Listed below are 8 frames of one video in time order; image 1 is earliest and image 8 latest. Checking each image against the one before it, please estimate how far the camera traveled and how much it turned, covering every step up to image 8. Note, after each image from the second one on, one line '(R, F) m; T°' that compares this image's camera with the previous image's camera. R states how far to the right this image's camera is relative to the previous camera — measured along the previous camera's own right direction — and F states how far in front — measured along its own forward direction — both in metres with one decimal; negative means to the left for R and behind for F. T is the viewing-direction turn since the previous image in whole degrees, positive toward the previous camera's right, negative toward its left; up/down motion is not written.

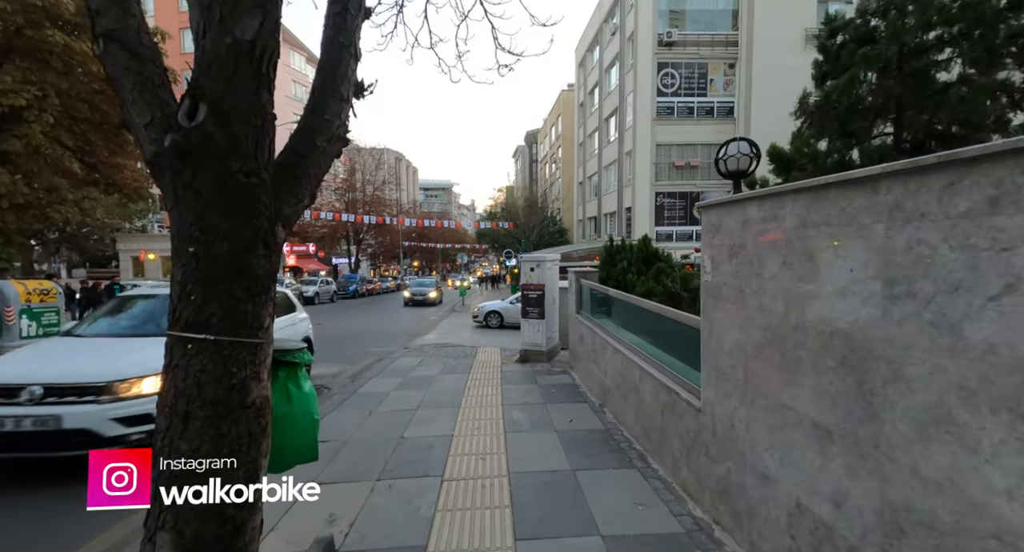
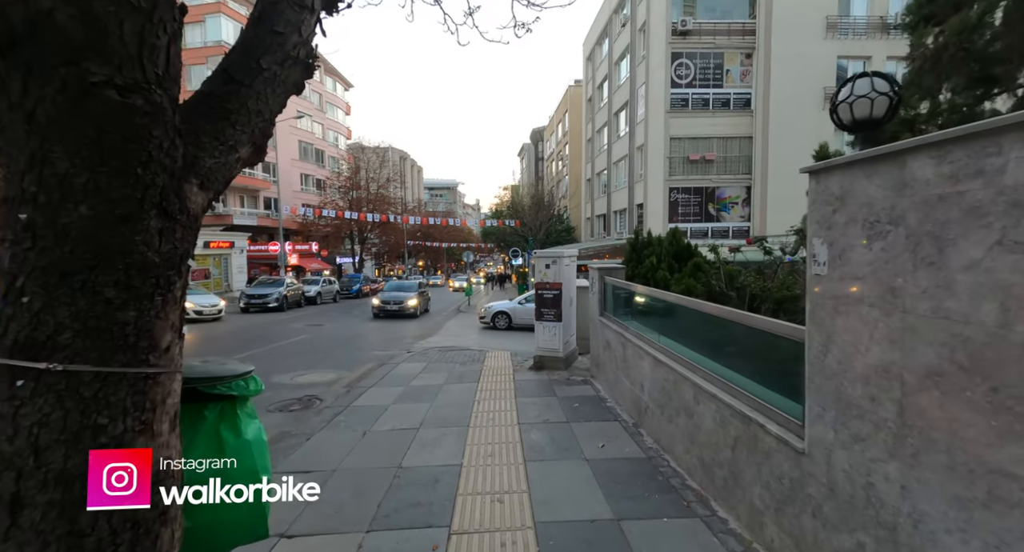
(-0.1, +0.8) m; -1°
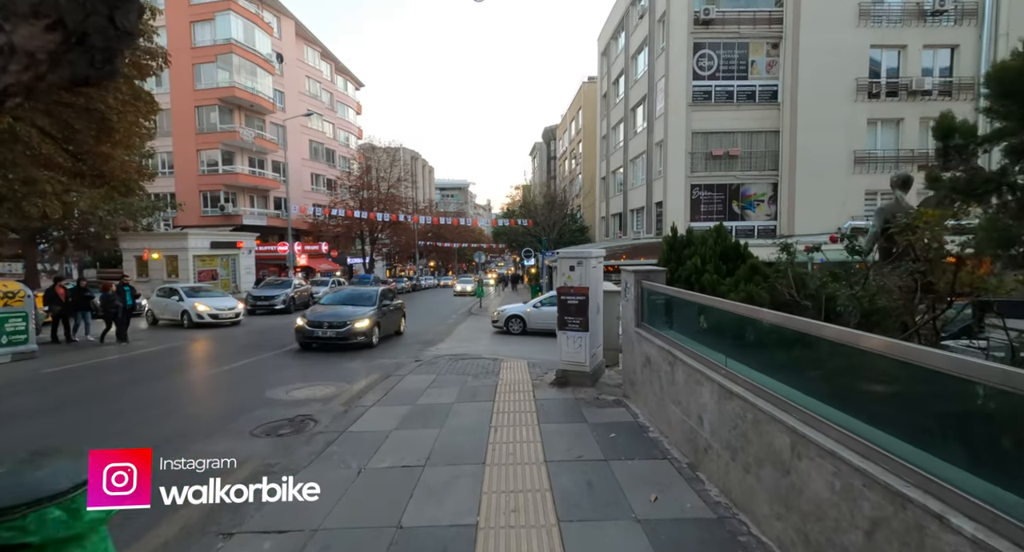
(-0.1, +0.9) m; -1°
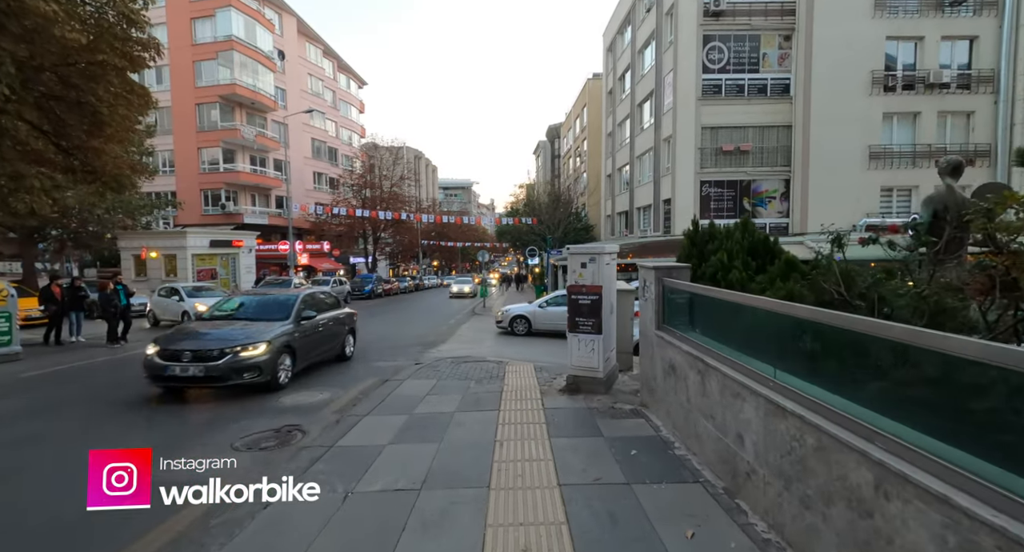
(0.0, +0.5) m; 0°
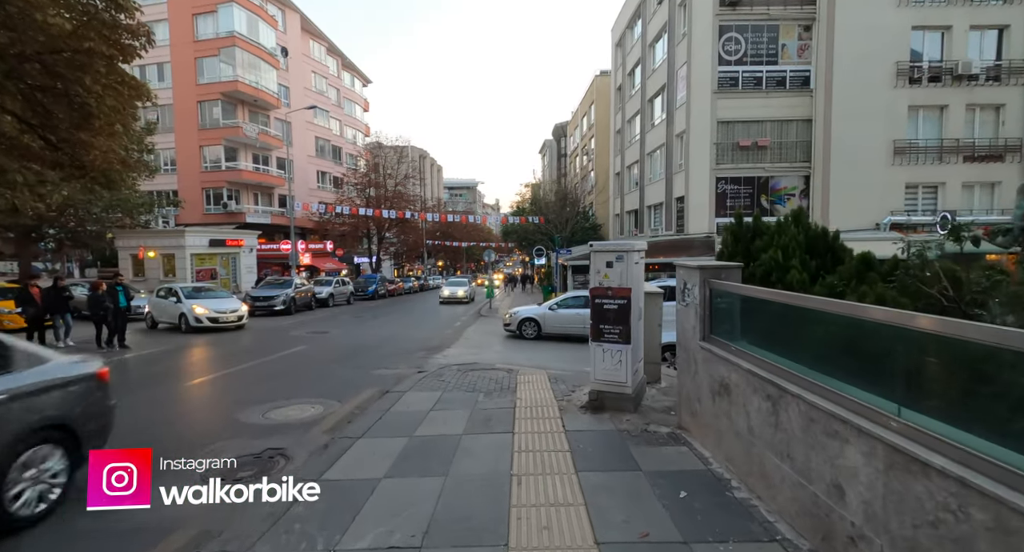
(-0.1, +0.7) m; -1°
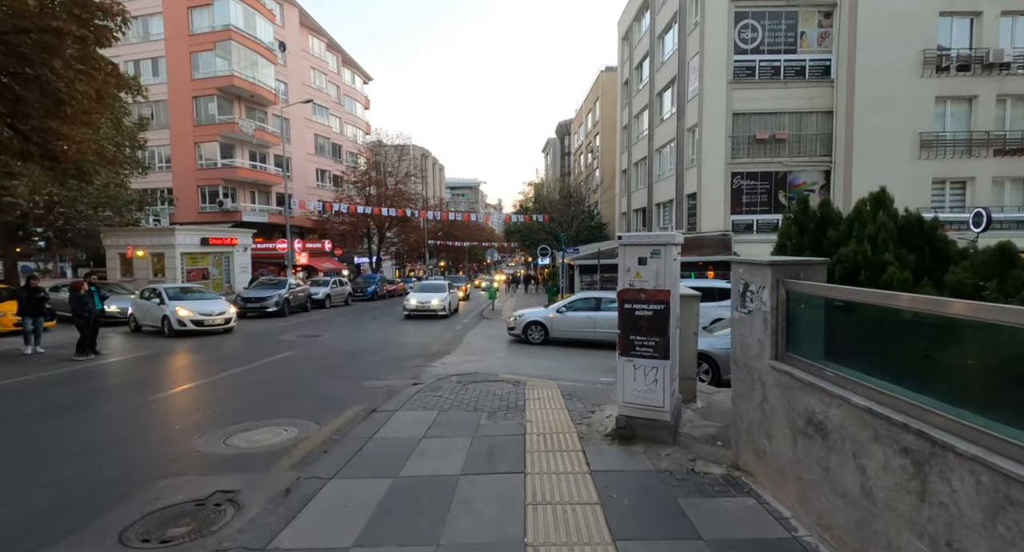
(-0.1, +1.0) m; 0°
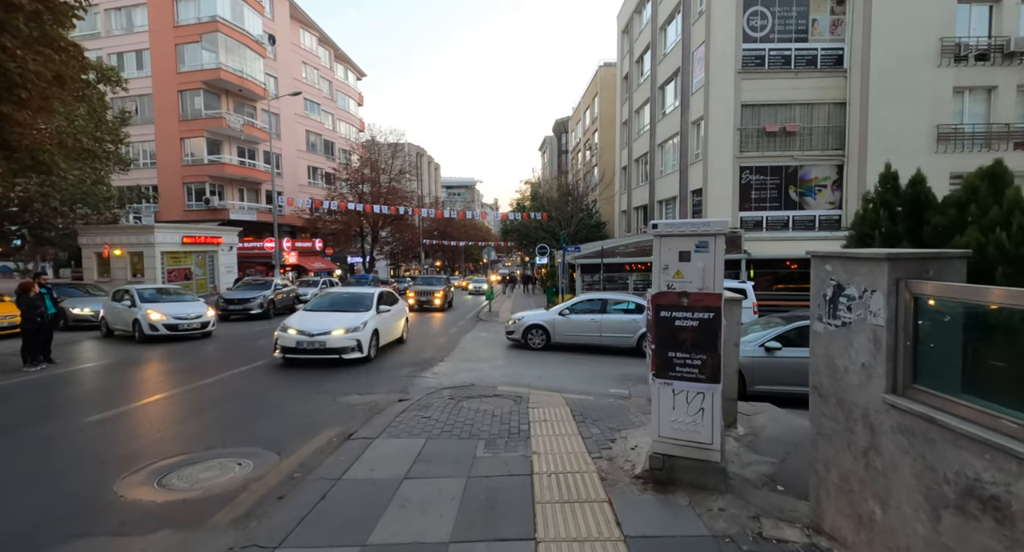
(-0.1, +0.9) m; 0°
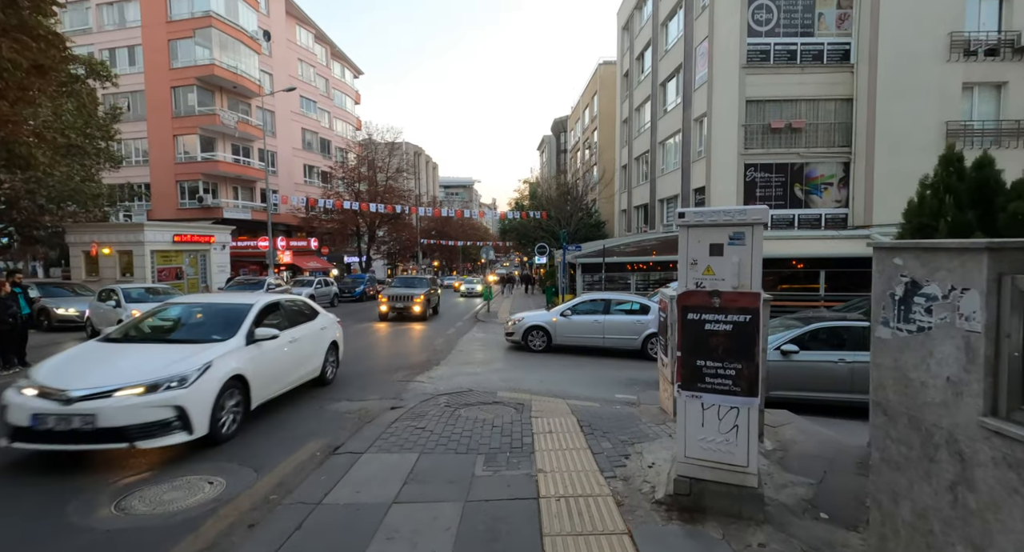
(0.0, +0.4) m; 0°
